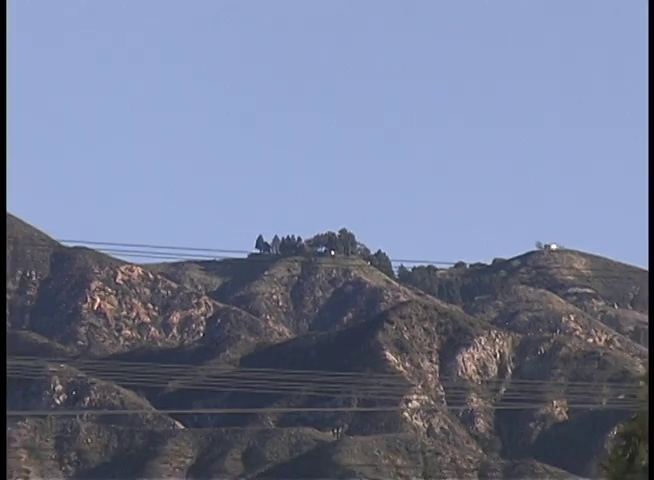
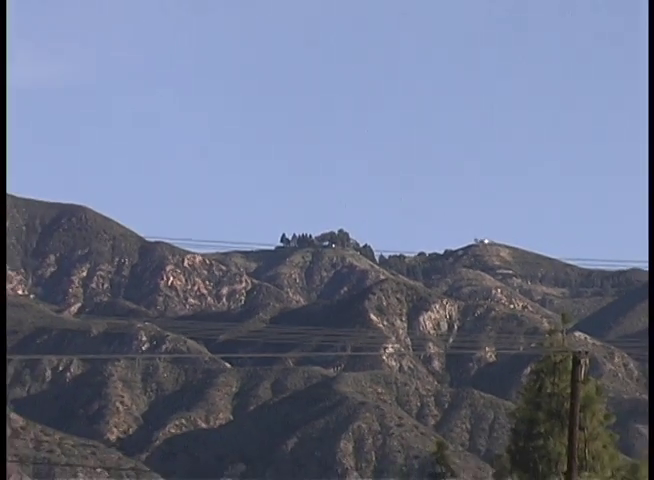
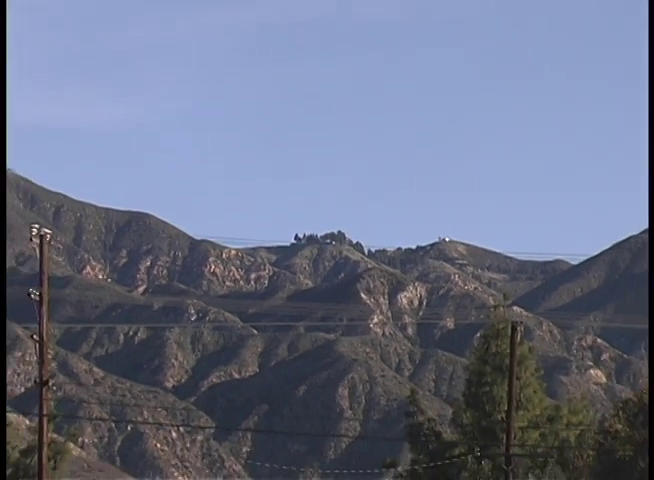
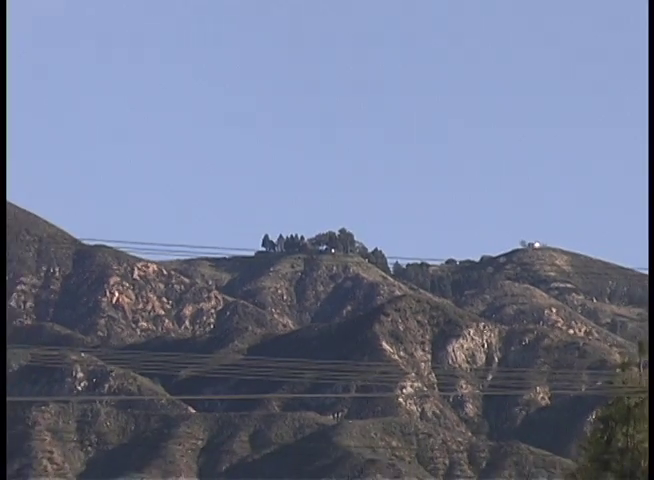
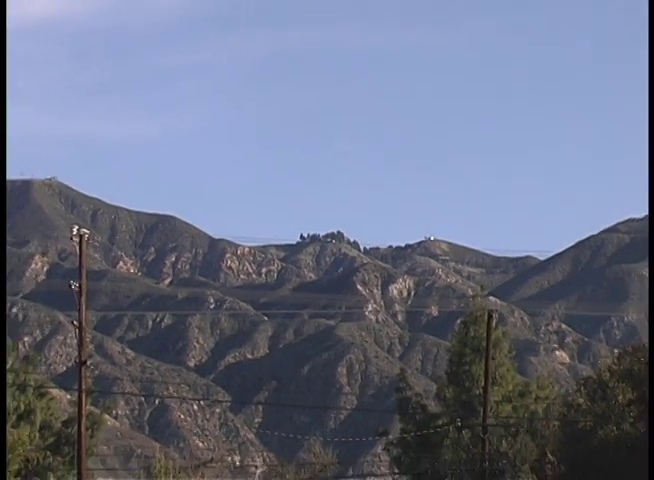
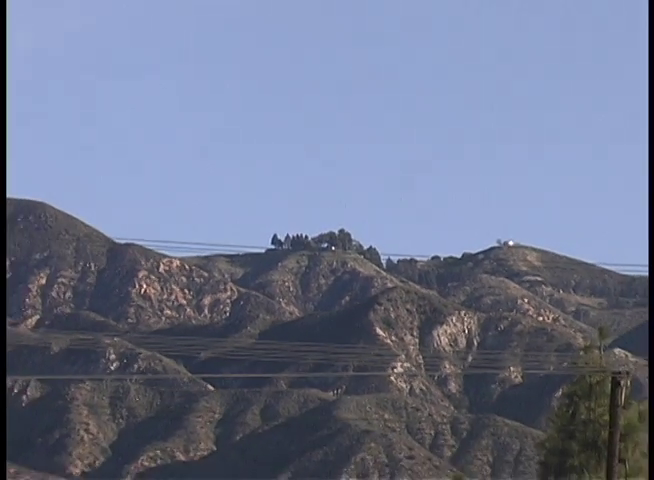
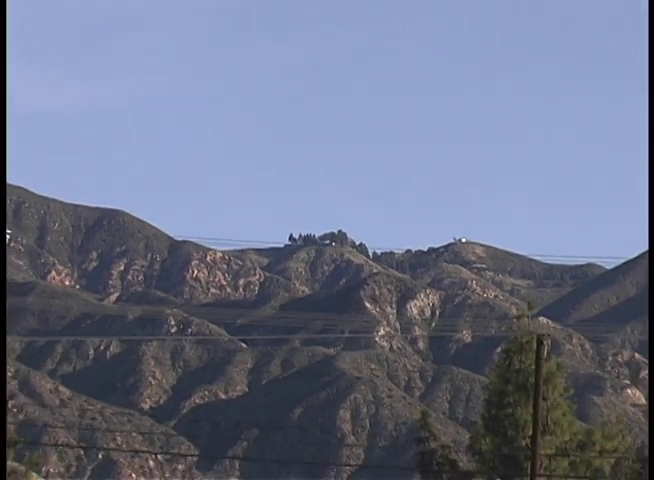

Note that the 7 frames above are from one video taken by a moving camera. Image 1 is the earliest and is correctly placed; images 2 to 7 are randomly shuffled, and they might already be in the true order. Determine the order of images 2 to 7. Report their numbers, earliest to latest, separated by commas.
4, 6, 2, 7, 3, 5
